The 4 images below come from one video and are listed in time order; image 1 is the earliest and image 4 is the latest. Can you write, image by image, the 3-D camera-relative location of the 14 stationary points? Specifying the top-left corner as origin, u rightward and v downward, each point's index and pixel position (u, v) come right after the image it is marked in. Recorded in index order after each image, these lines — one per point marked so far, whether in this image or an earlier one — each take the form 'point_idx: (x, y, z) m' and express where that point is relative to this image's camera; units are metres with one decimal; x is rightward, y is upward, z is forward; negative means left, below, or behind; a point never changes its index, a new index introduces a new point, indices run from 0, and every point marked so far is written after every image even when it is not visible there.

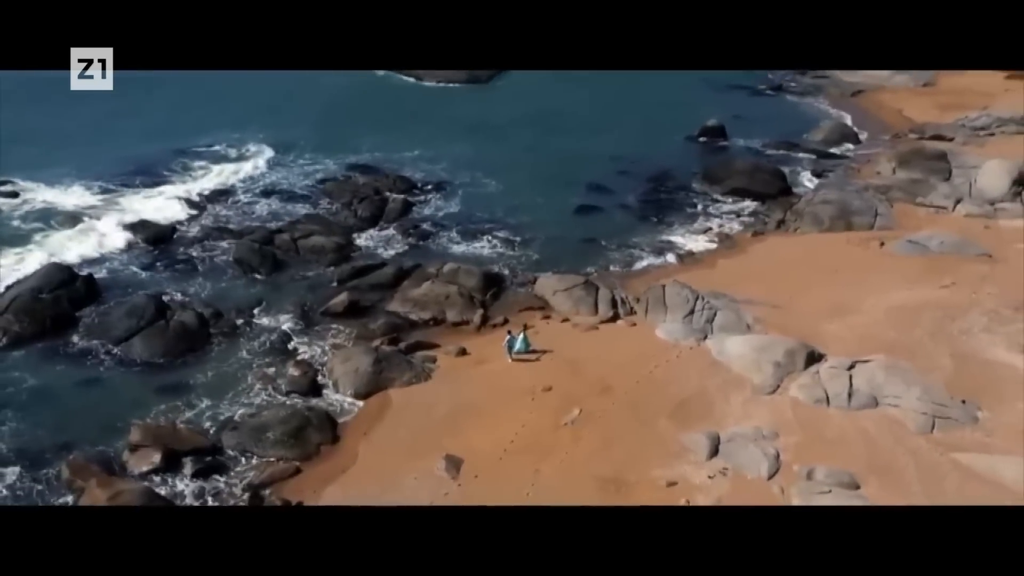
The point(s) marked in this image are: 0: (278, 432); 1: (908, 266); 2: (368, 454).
0: (-2.7, -1.6, +9.9) m
1: (+6.7, +0.4, +14.7) m
2: (-1.6, -1.9, +9.9) m
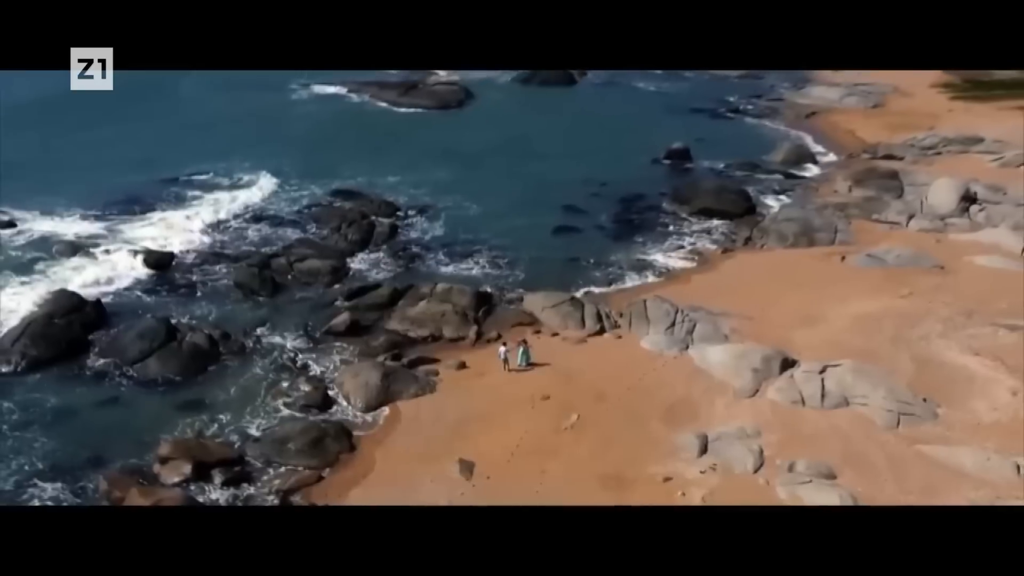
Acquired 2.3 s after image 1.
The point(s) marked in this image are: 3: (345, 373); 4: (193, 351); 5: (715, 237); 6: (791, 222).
0: (-2.6, -1.9, +10.5) m
1: (+6.5, +0.2, +15.8) m
2: (-1.6, -2.1, +10.6) m
3: (-2.3, -1.2, +12.0) m
4: (-4.6, -0.9, +12.4) m
5: (+4.3, +1.1, +18.3) m
6: (+5.8, +1.4, +18.0) m
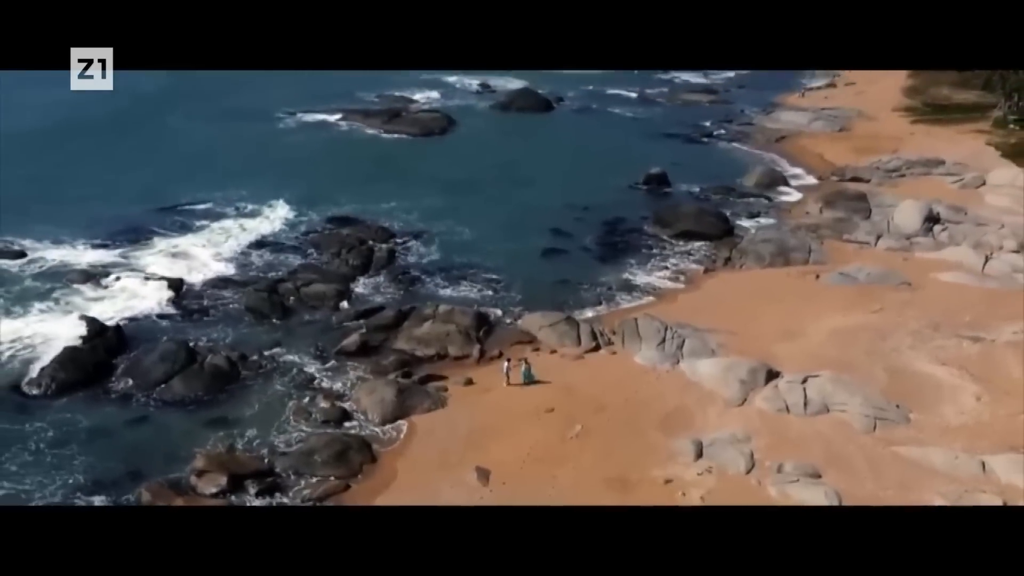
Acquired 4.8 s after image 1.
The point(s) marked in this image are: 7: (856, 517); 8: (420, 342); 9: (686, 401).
0: (-2.5, -2.2, +11.3) m
1: (+6.5, -0.1, +16.9) m
2: (-1.4, -2.4, +11.4) m
3: (-2.2, -1.5, +12.8) m
4: (-4.5, -1.3, +13.1) m
5: (+4.1, +0.7, +19.4) m
6: (+5.7, +1.0, +19.2) m
7: (+3.9, -2.6, +9.8) m
8: (-1.5, -0.9, +14.4) m
9: (+2.6, -1.7, +12.8) m
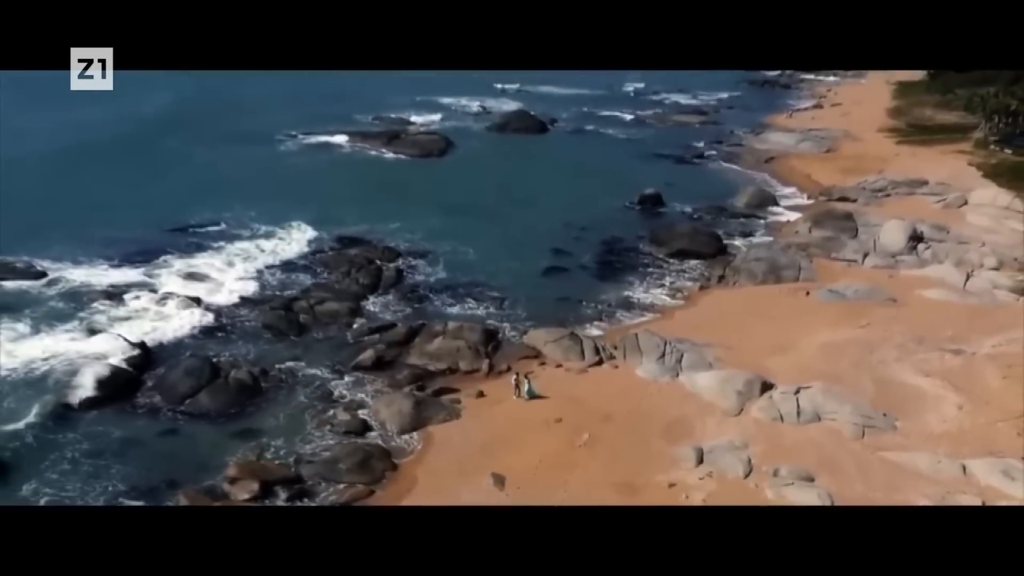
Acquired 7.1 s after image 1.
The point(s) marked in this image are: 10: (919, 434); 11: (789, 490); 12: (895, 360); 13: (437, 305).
0: (-2.3, -2.4, +12.0) m
1: (+6.6, -0.5, +17.8) m
2: (-1.2, -2.7, +12.1) m
3: (-2.1, -1.8, +13.5) m
4: (-4.3, -1.6, +13.8) m
5: (+4.2, +0.3, +20.2) m
6: (+5.8, +0.6, +20.0) m
7: (+4.1, -2.8, +10.5) m
8: (-1.4, -1.2, +15.2) m
9: (+2.7, -1.9, +13.6) m
10: (+6.2, -2.2, +13.1) m
11: (+3.7, -2.7, +11.6) m
12: (+6.8, -1.3, +15.3) m
13: (-1.6, -0.4, +18.5) m
